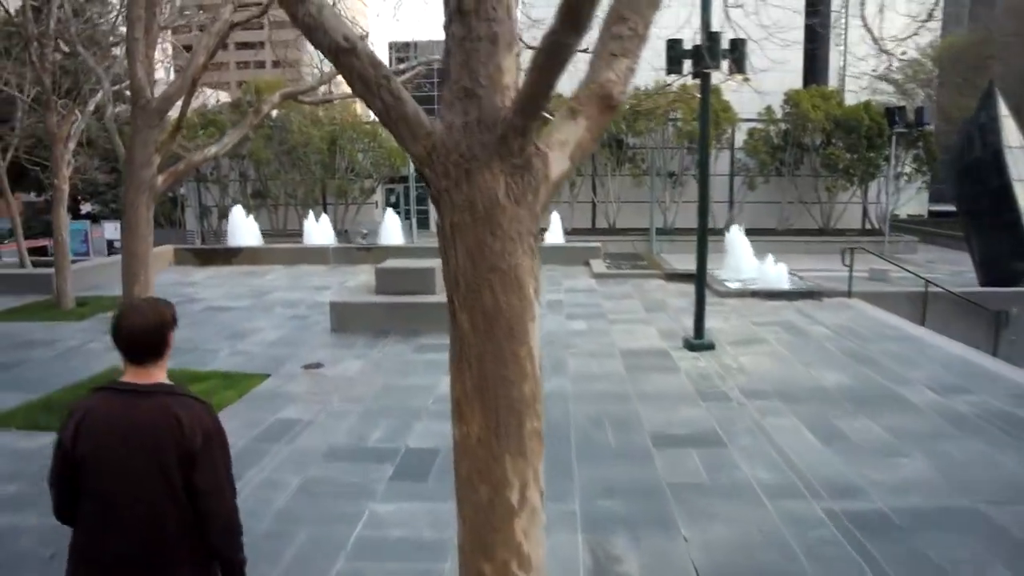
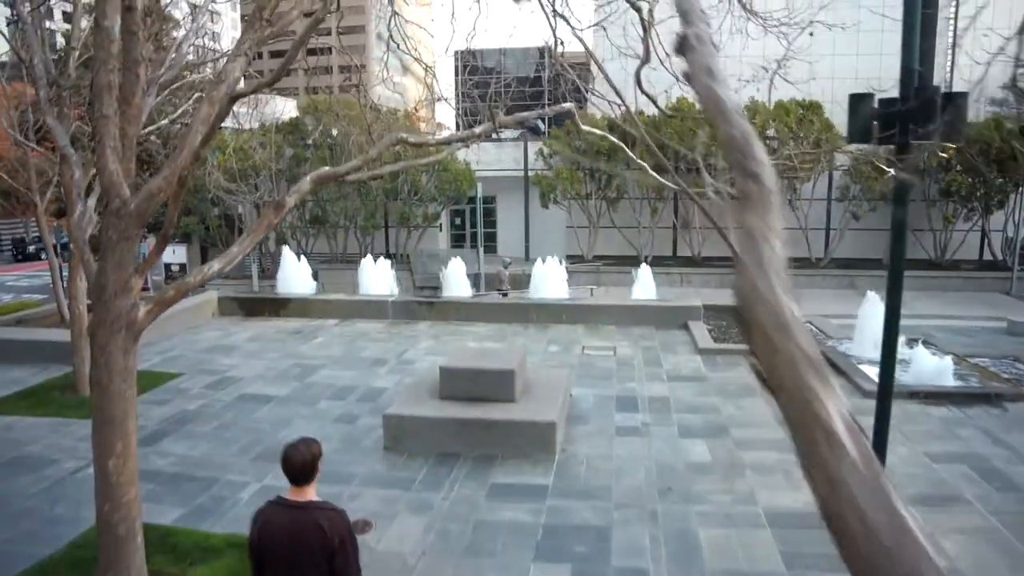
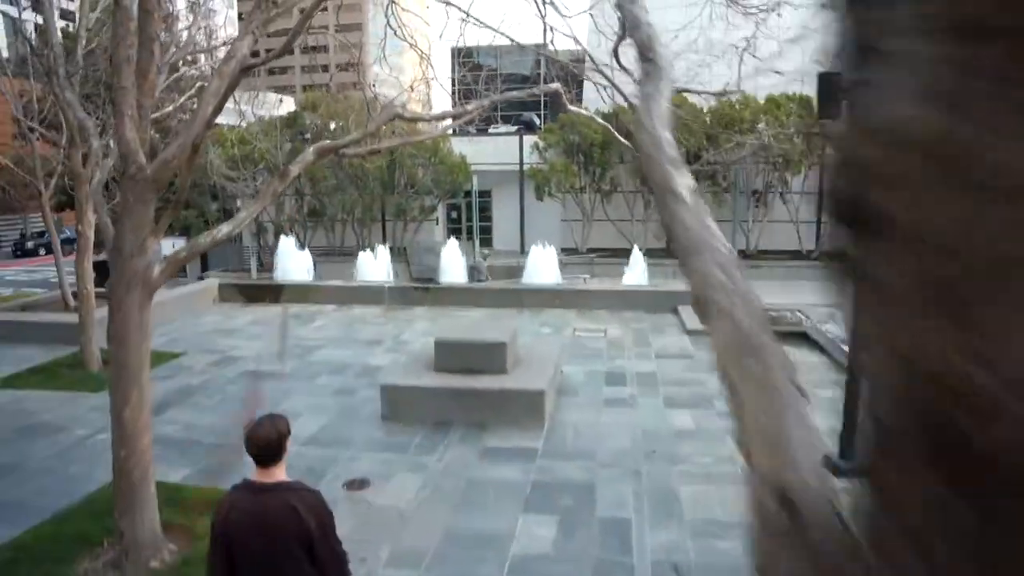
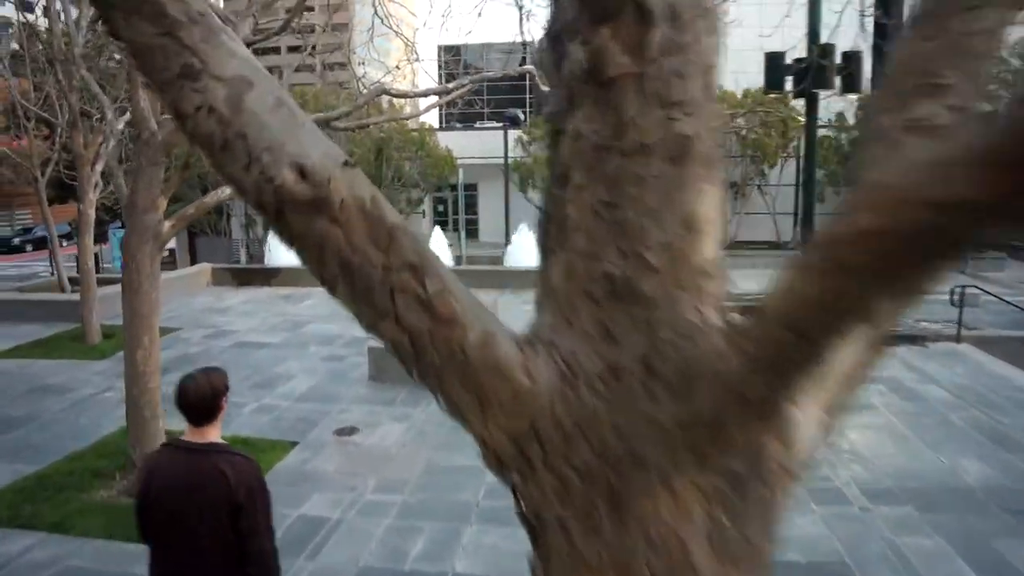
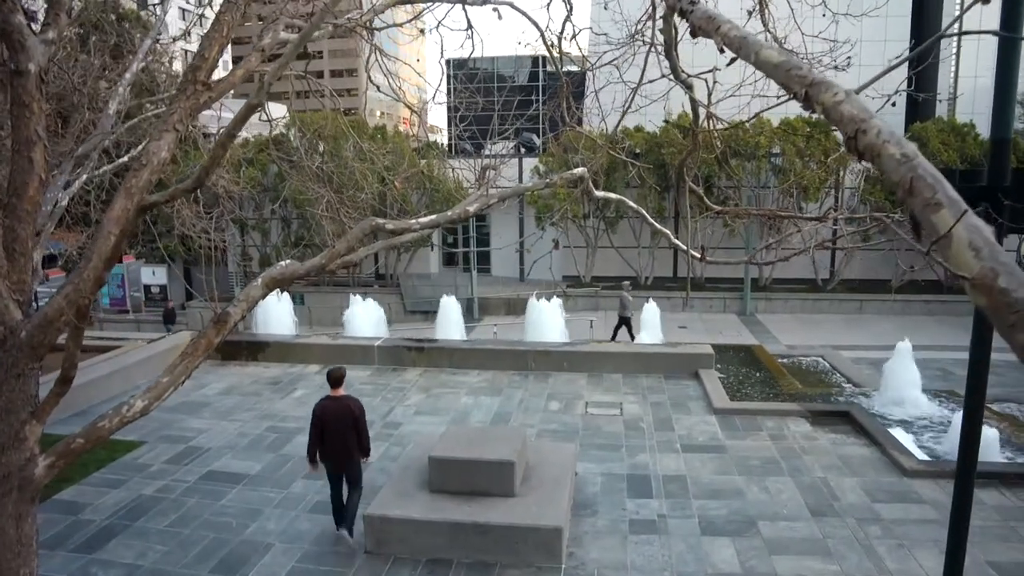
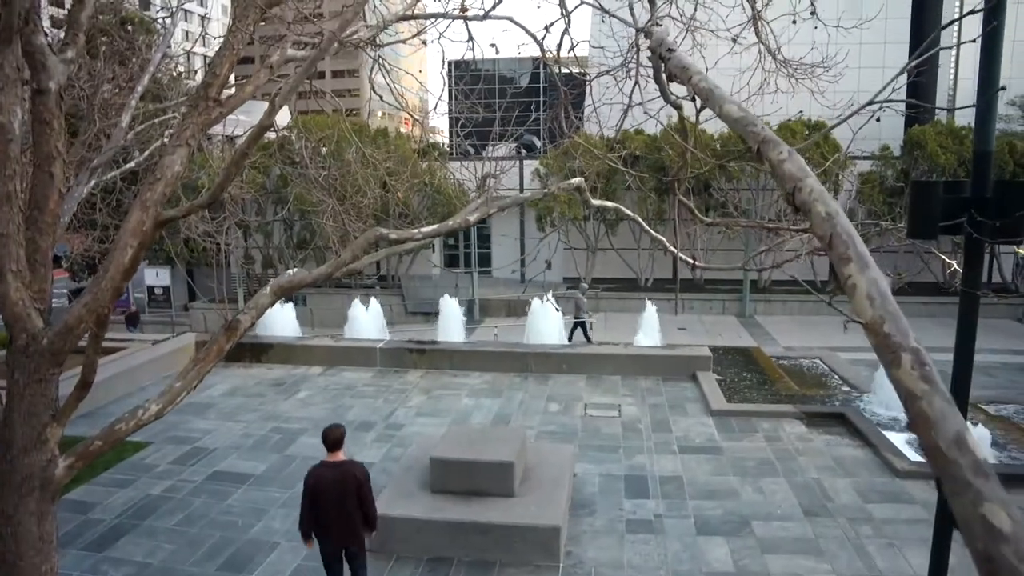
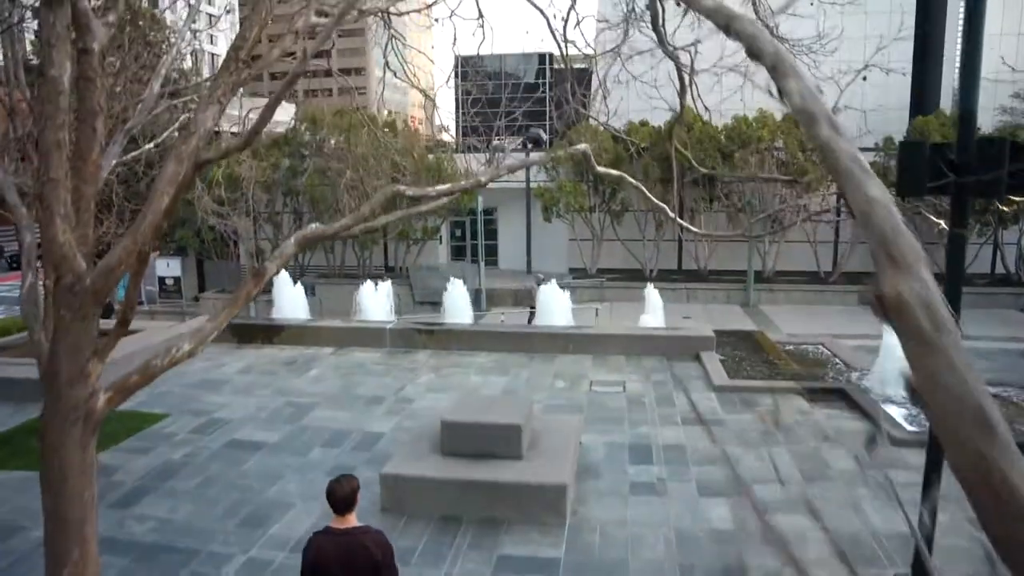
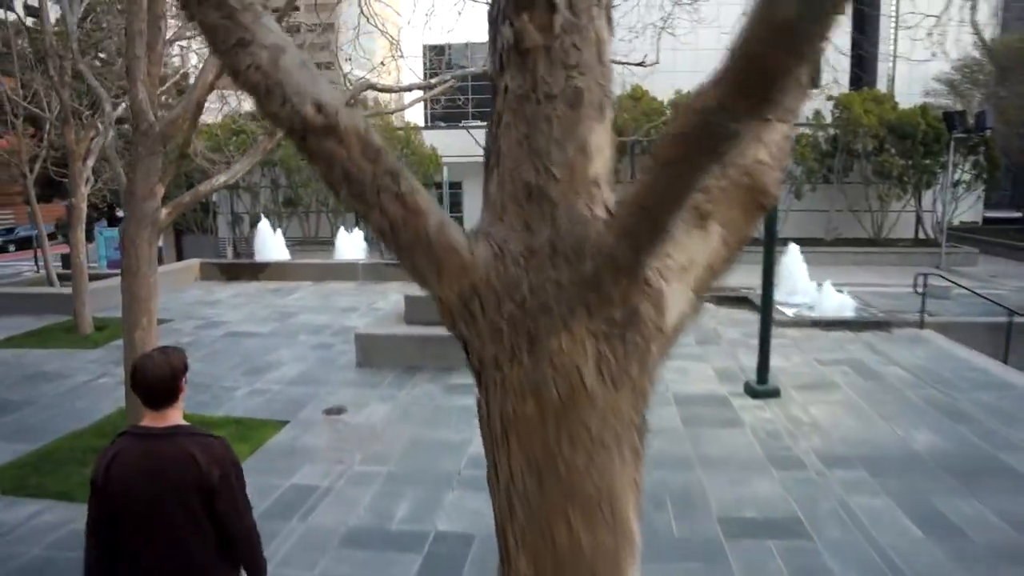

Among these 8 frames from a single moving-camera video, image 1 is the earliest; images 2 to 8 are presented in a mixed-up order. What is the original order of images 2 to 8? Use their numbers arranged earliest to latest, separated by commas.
8, 4, 3, 2, 7, 6, 5
